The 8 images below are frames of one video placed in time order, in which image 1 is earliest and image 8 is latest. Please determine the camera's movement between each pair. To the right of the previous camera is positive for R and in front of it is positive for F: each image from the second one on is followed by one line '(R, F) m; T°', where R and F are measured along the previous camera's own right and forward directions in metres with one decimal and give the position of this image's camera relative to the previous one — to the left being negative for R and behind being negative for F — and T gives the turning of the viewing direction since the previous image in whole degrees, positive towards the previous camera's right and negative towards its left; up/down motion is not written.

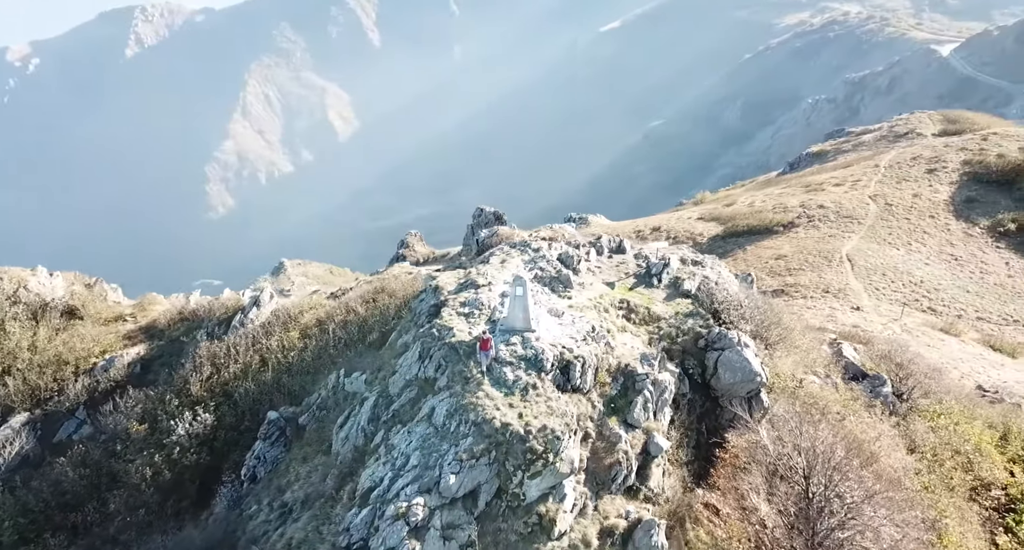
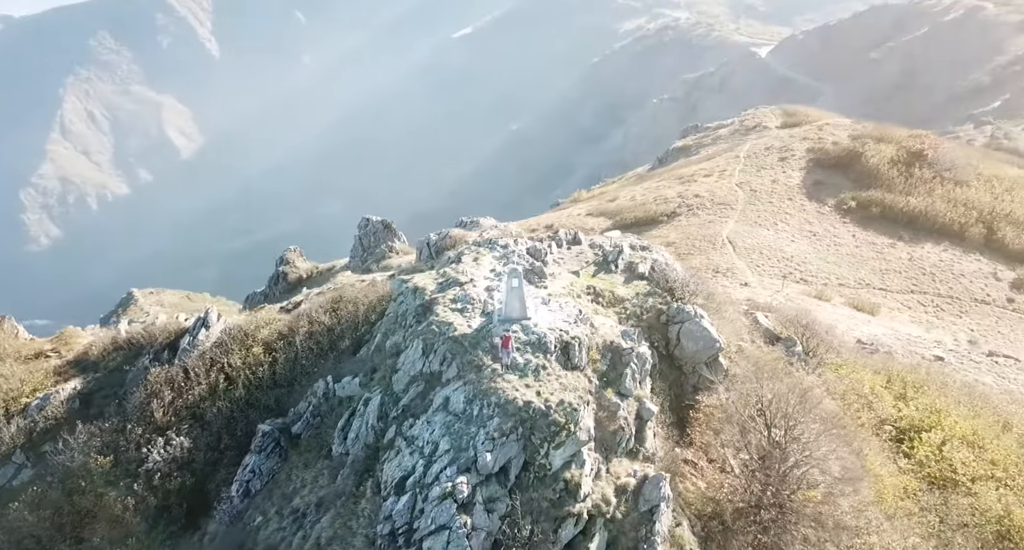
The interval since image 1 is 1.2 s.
(-2.4, -0.8) m; +10°
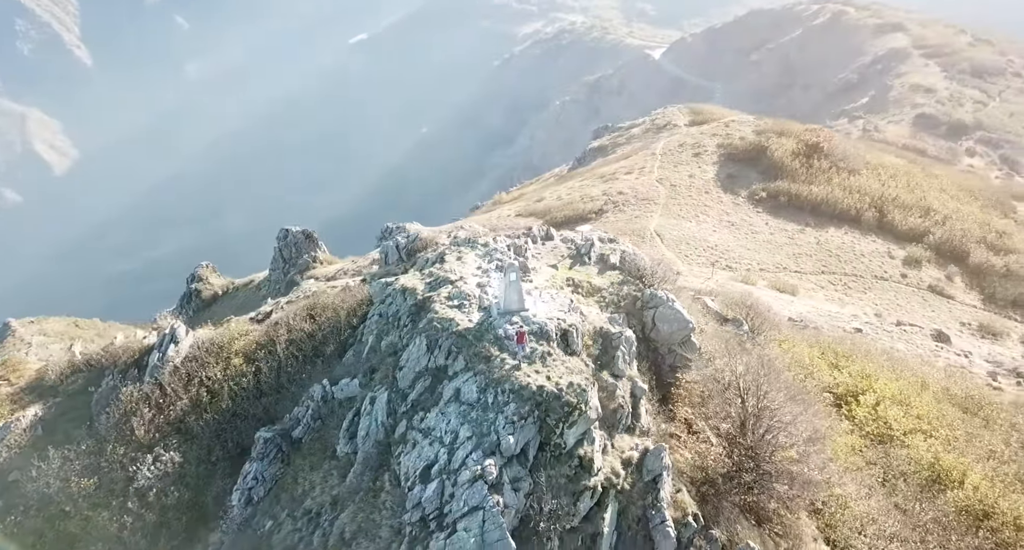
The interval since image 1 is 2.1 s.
(-1.7, -0.6) m; +7°
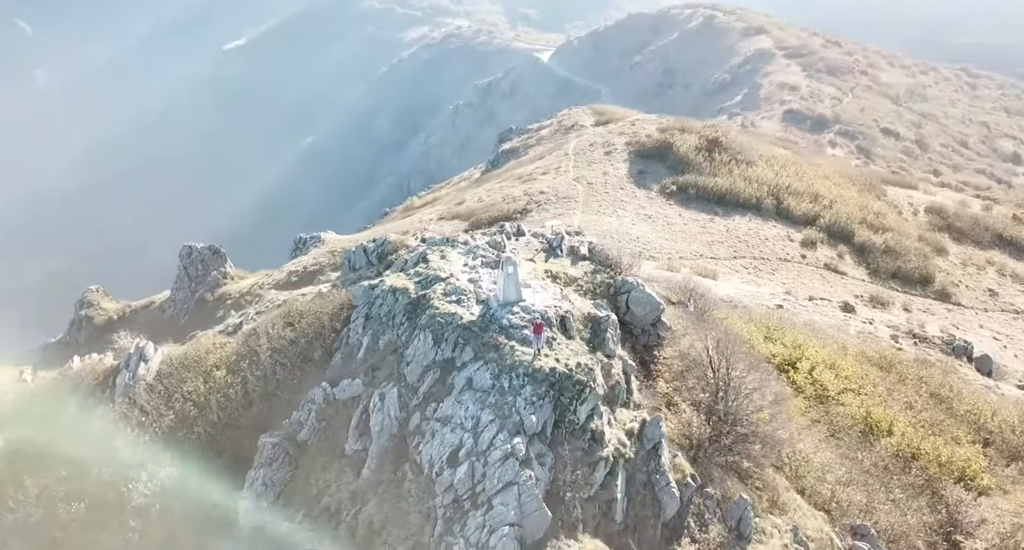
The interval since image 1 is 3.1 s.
(-2.1, -0.7) m; +8°
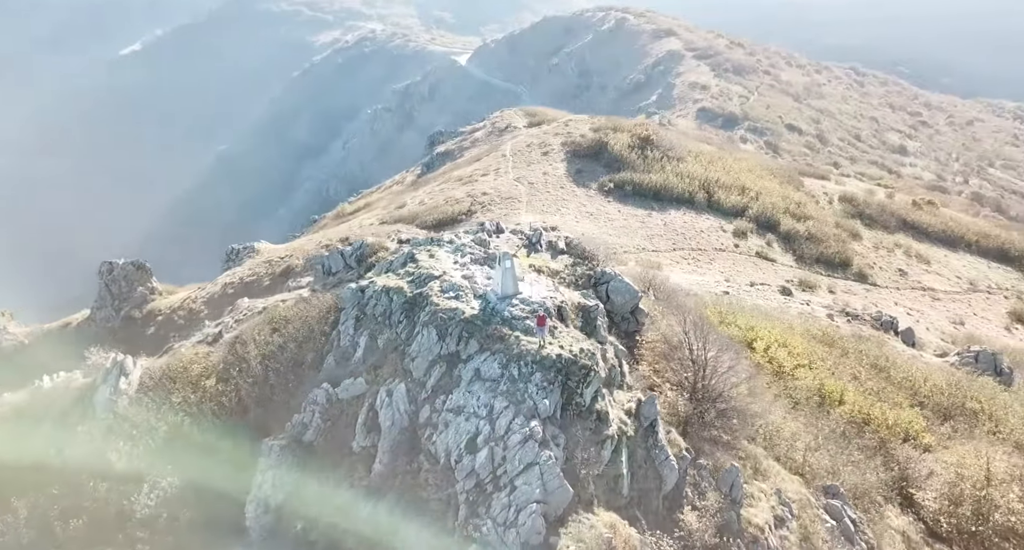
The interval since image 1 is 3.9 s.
(-1.6, -0.6) m; +6°
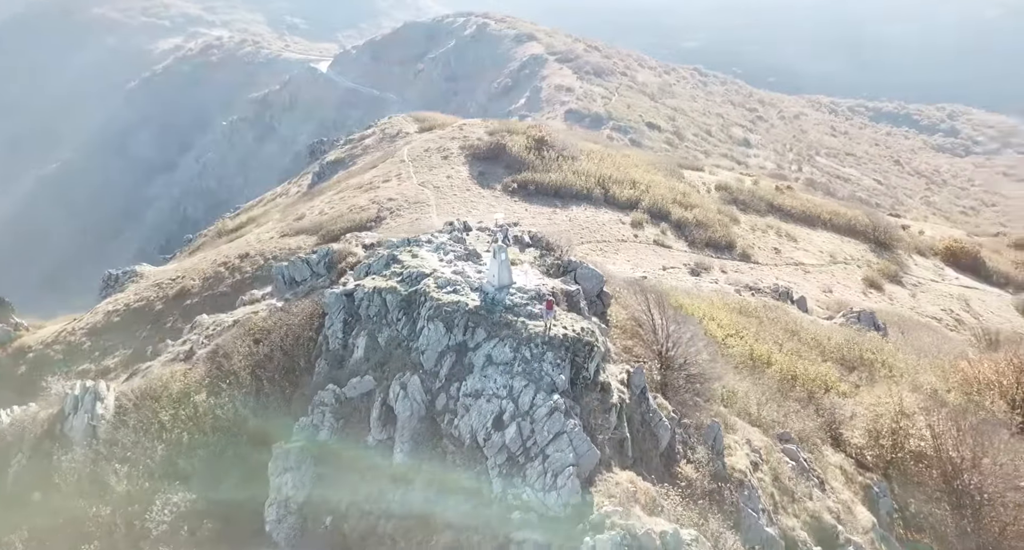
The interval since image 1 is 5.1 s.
(-2.8, -0.9) m; +10°
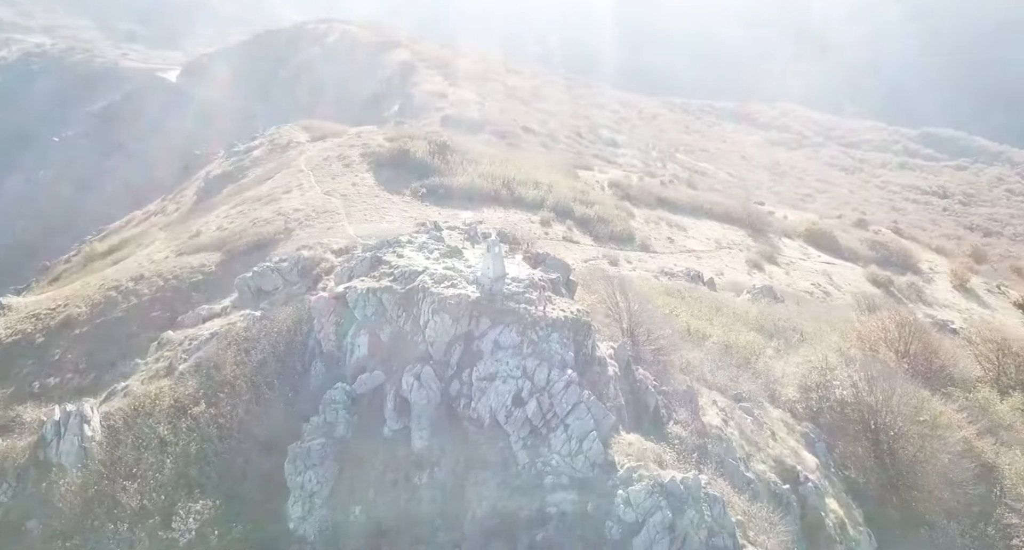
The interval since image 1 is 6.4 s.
(-2.8, -1.0) m; +9°
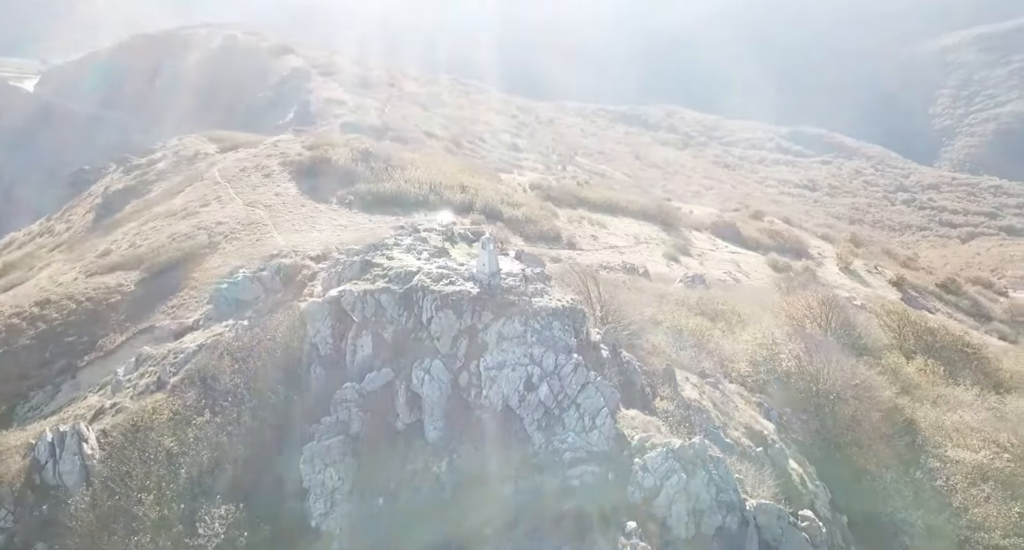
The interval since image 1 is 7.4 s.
(-2.3, -0.8) m; +7°
